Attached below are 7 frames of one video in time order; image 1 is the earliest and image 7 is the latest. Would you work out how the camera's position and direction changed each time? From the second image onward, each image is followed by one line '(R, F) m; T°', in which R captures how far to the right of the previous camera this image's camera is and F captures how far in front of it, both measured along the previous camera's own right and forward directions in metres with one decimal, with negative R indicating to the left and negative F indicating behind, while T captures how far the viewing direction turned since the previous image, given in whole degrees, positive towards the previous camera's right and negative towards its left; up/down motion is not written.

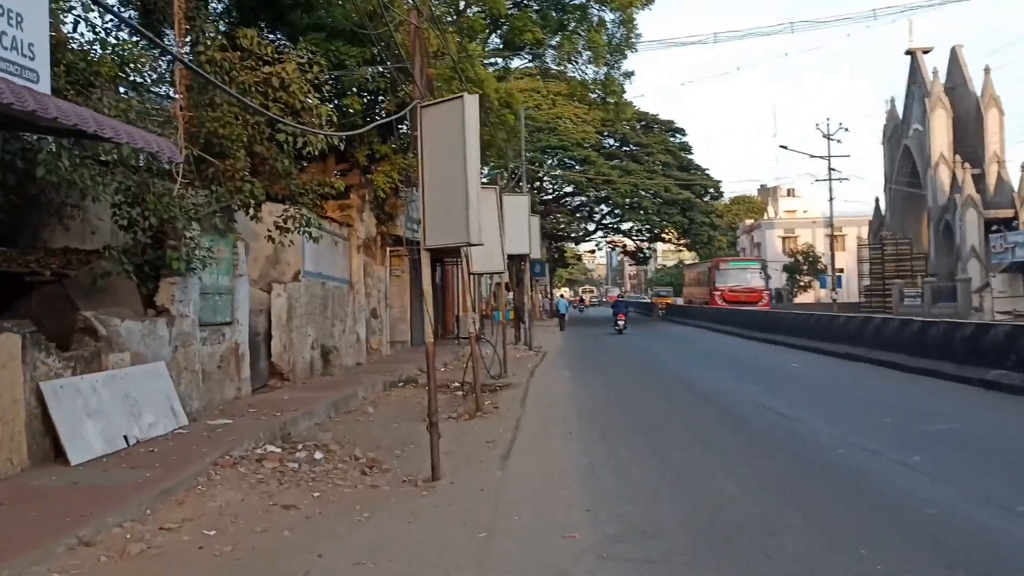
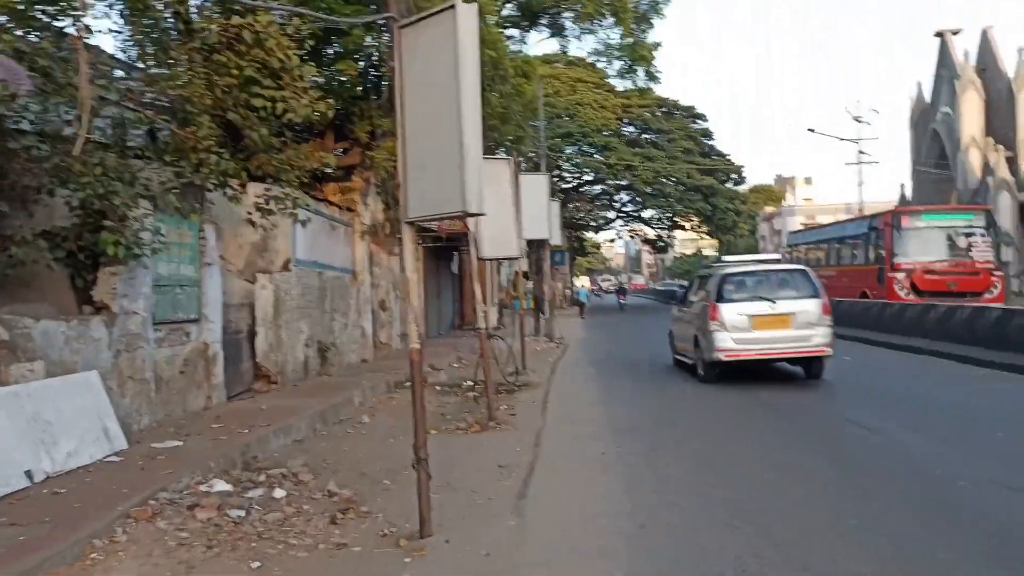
(+0.1, +2.0) m; -1°
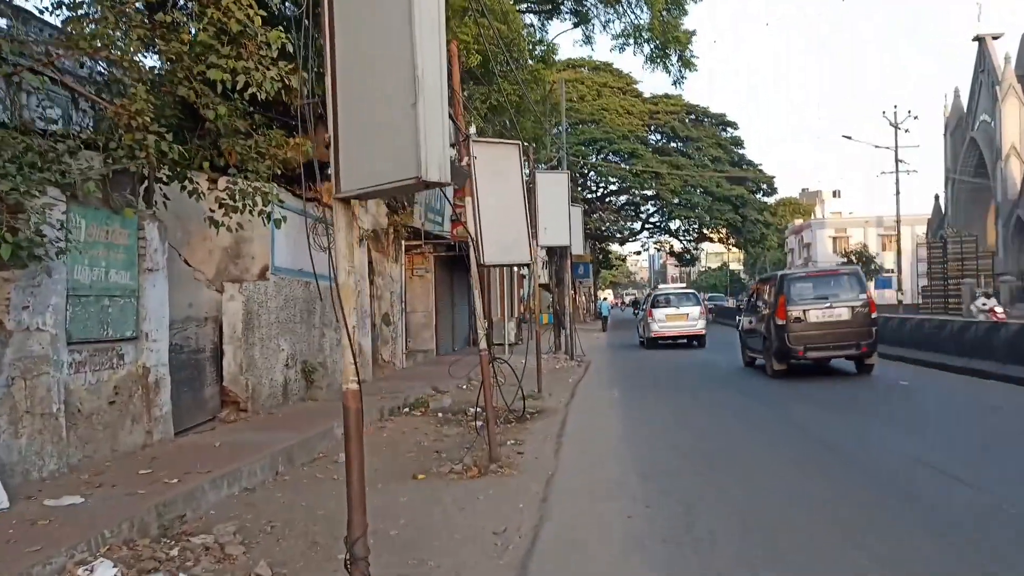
(+0.1, +1.9) m; -1°
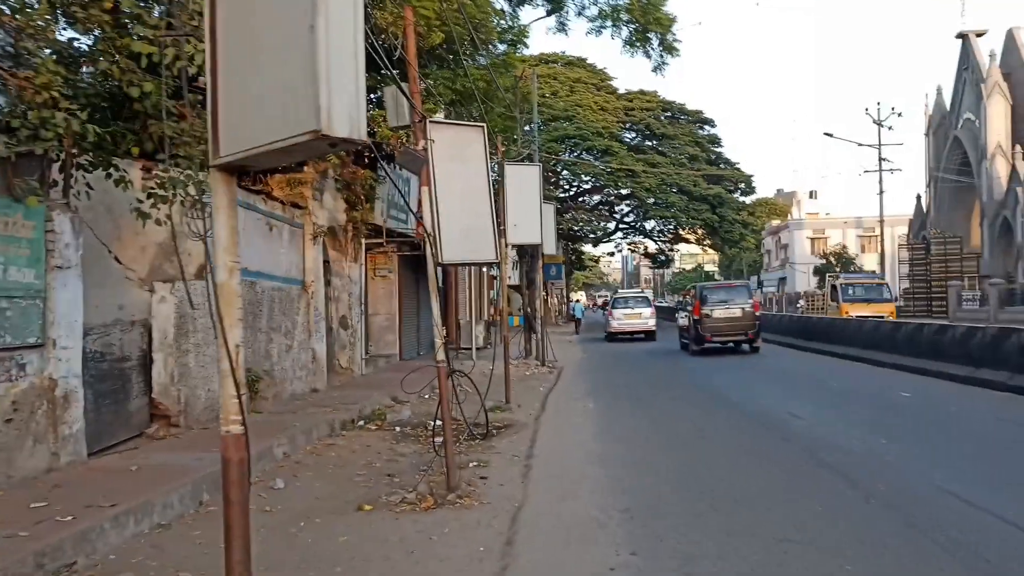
(+0.1, +1.0) m; +2°
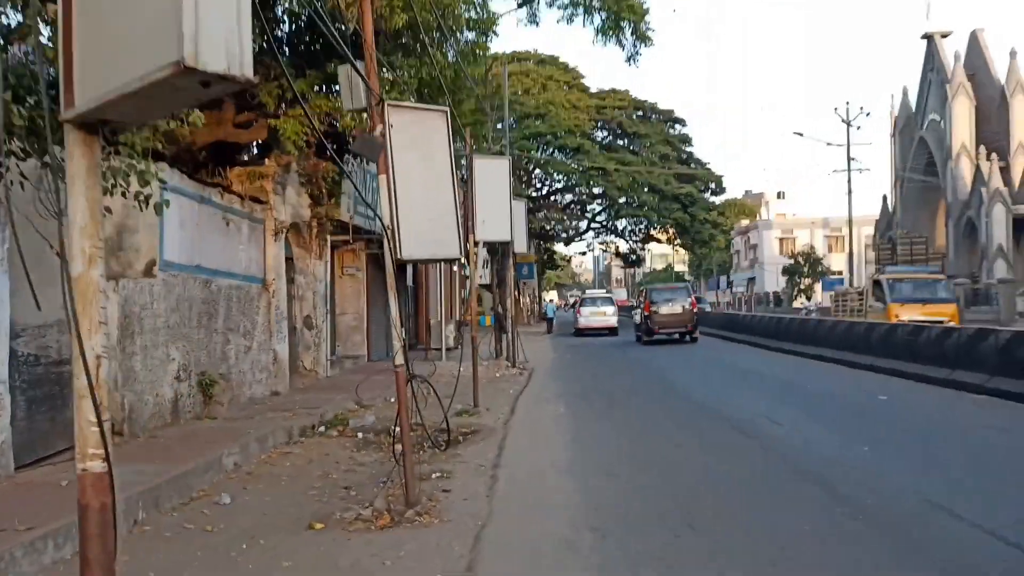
(0.0, +0.5) m; +2°
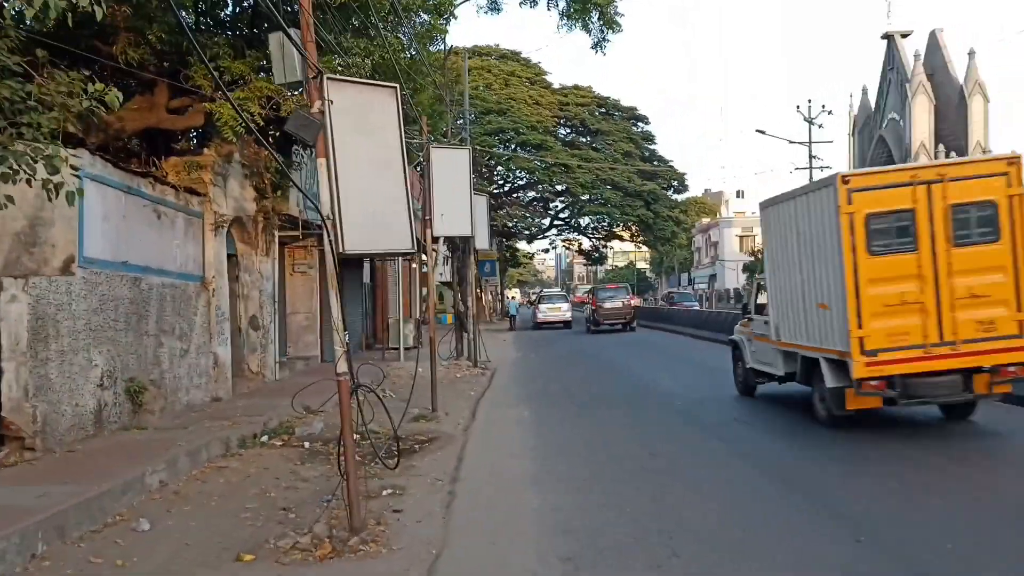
(0.0, +0.7) m; +2°
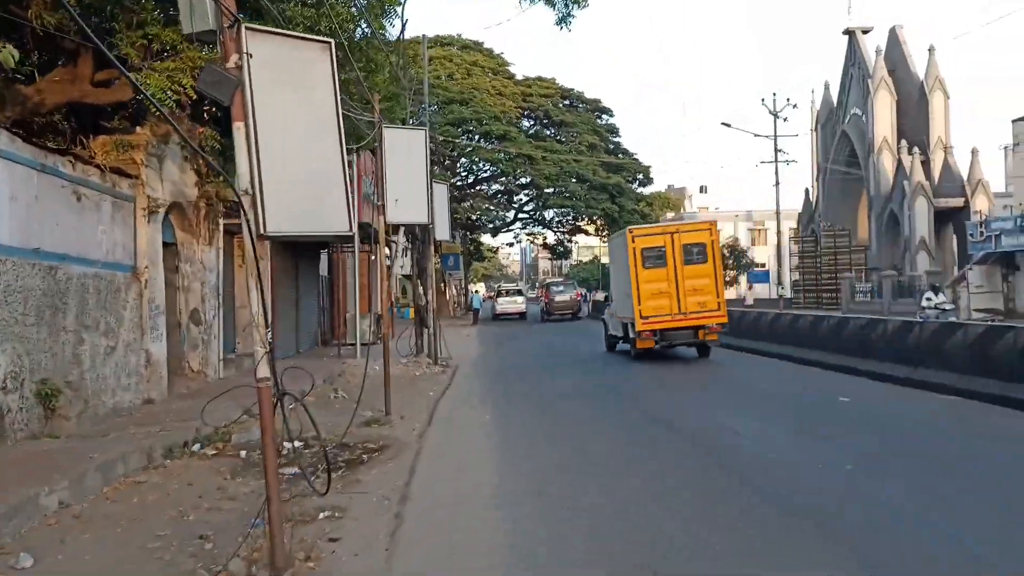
(0.0, +0.9) m; +2°
